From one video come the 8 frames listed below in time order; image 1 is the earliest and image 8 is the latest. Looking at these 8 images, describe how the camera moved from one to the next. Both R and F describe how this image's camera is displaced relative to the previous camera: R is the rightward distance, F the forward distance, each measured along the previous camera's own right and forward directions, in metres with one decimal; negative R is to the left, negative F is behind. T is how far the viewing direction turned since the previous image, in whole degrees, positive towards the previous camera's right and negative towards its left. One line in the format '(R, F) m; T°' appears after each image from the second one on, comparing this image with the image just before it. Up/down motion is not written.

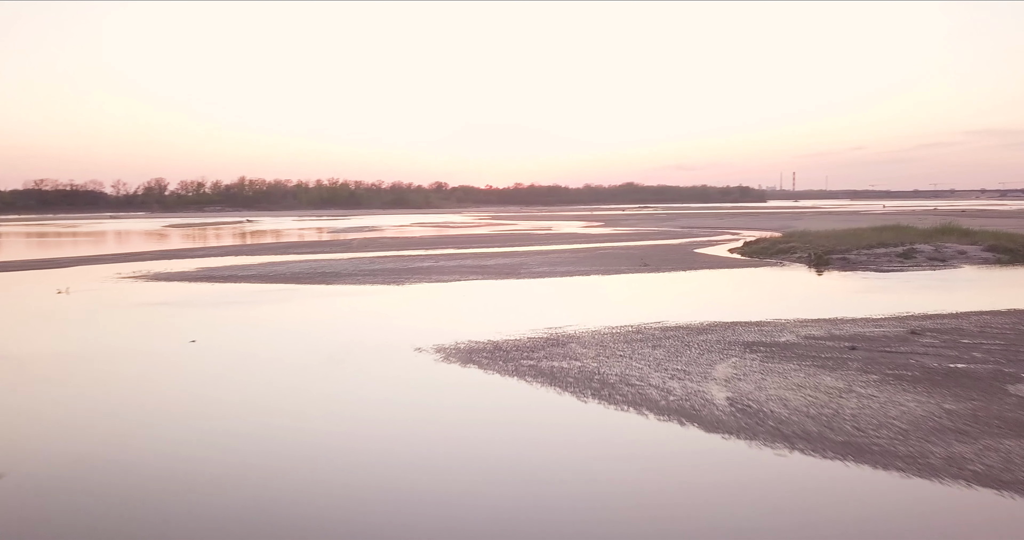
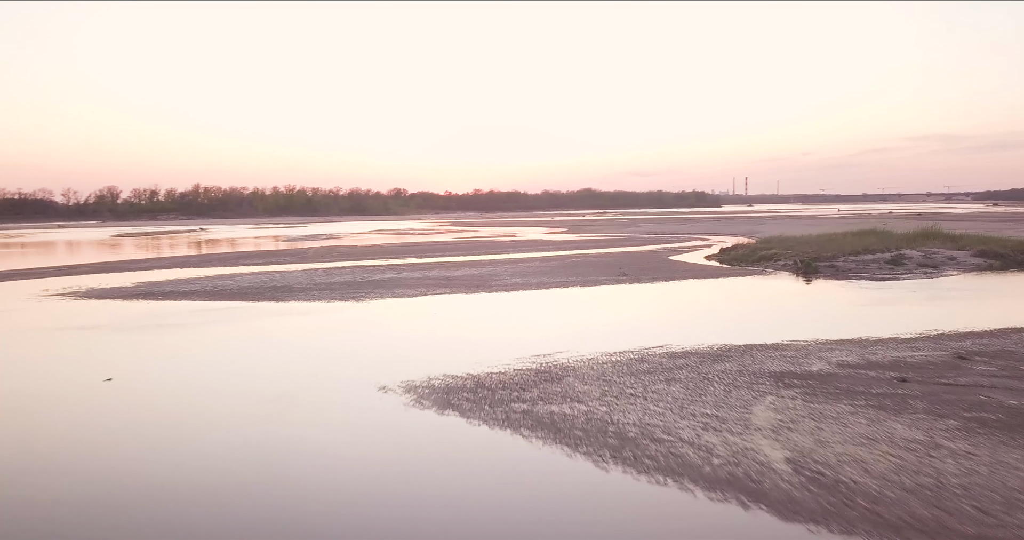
(-0.3, +1.5) m; +4°
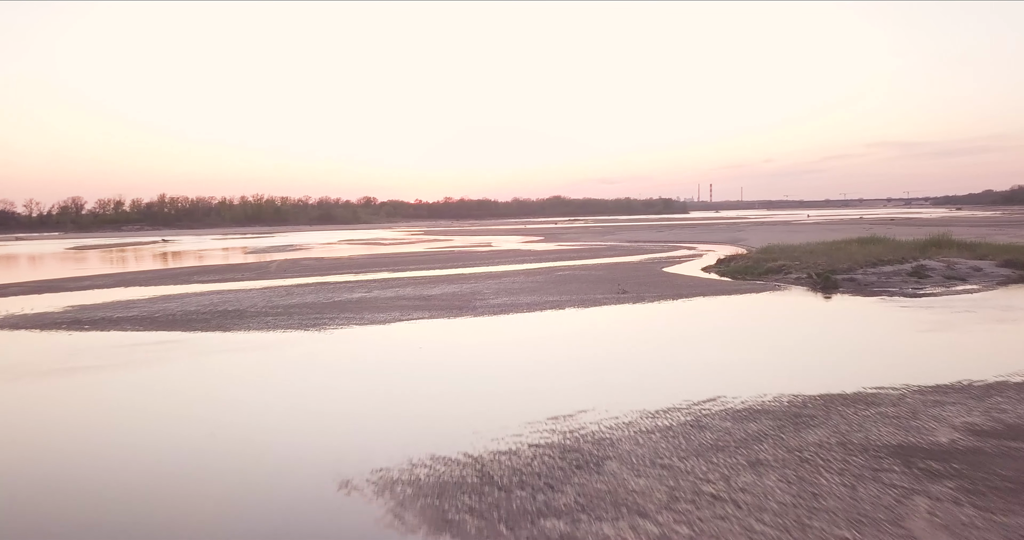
(-0.4, +2.1) m; +3°
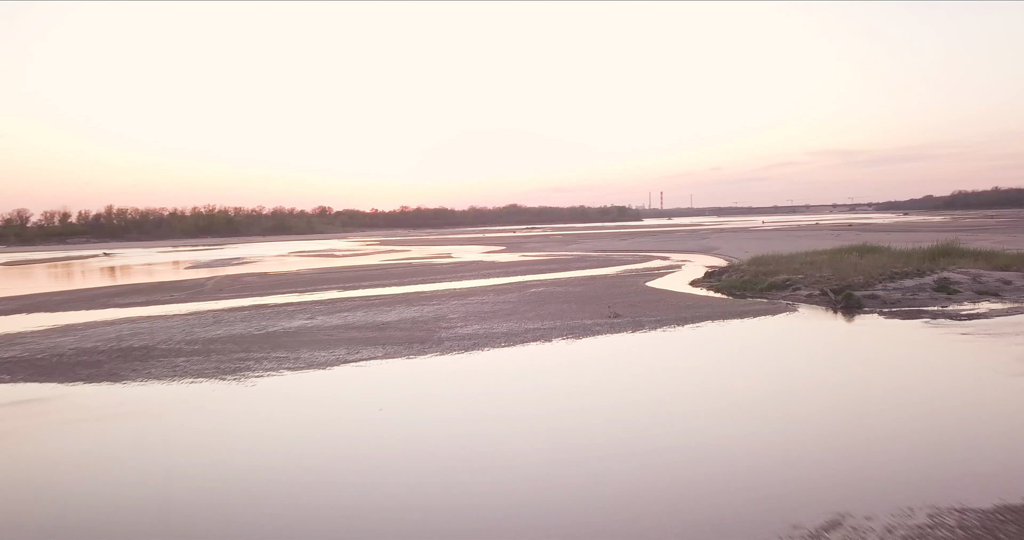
(-0.3, +2.7) m; +4°
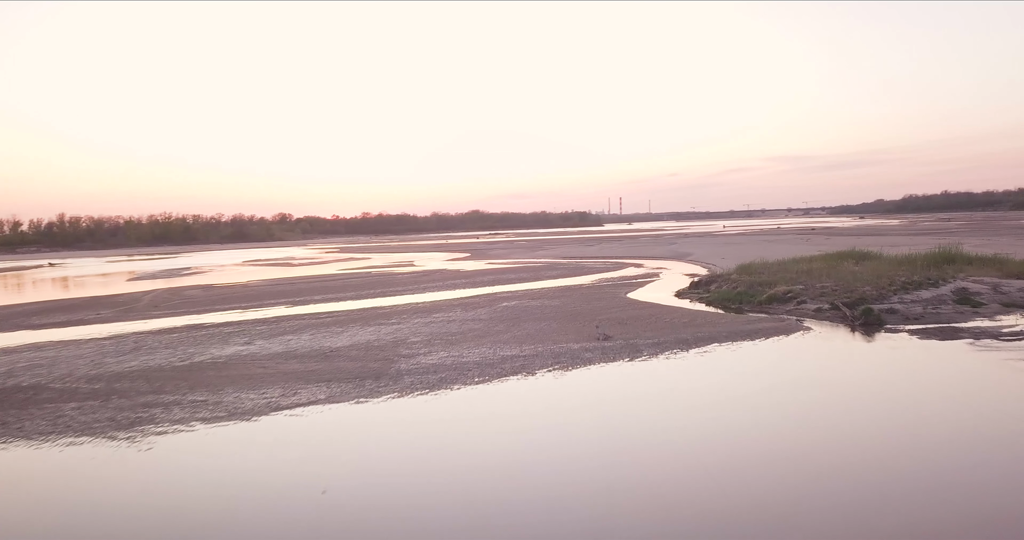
(-0.2, +2.1) m; +4°
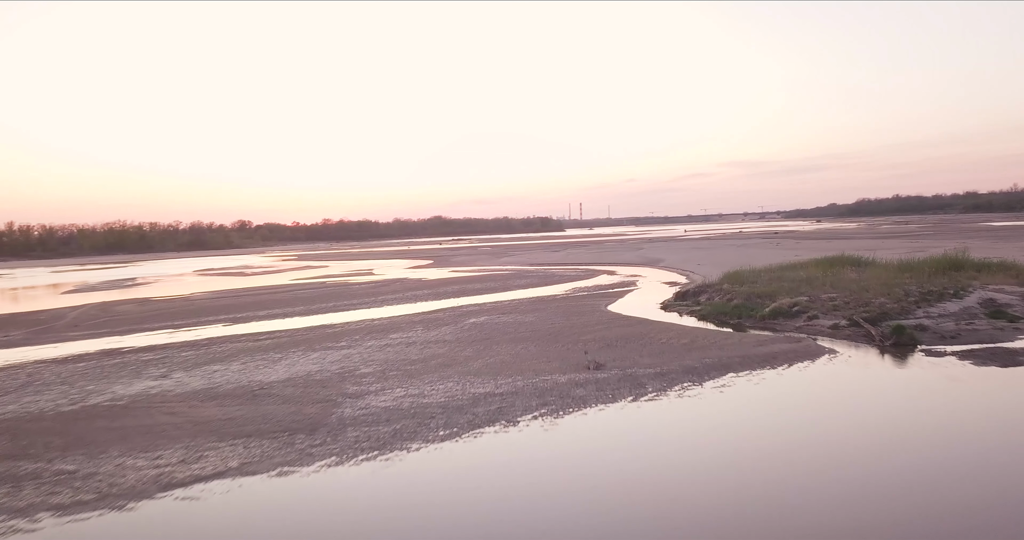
(-0.1, +2.1) m; +4°
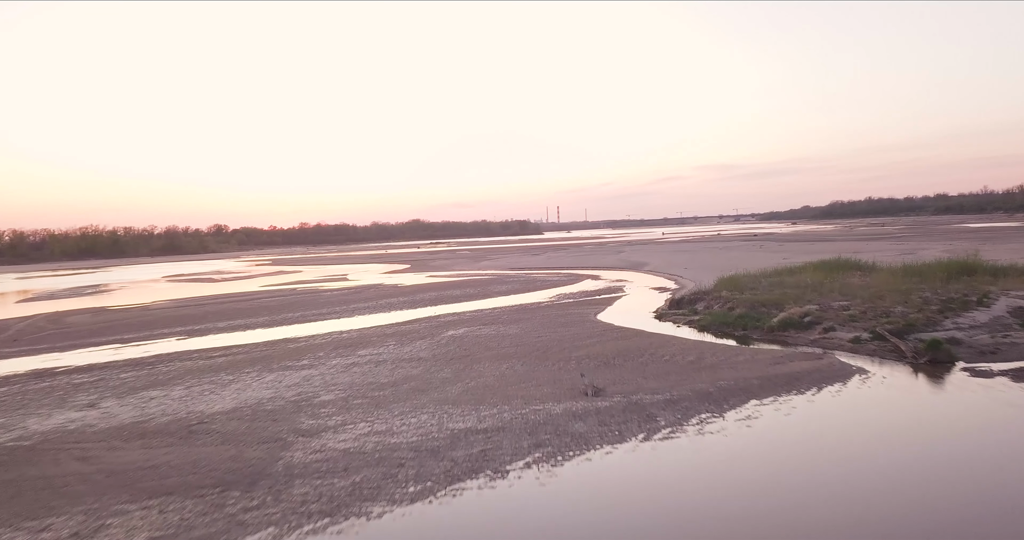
(-0.1, +1.4) m; +2°
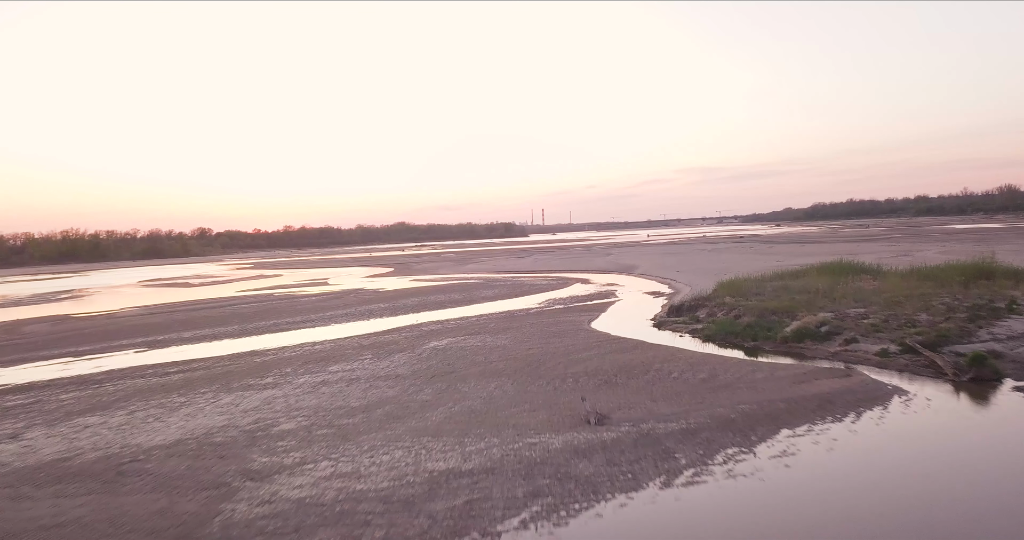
(-0.1, +1.2) m; +1°
